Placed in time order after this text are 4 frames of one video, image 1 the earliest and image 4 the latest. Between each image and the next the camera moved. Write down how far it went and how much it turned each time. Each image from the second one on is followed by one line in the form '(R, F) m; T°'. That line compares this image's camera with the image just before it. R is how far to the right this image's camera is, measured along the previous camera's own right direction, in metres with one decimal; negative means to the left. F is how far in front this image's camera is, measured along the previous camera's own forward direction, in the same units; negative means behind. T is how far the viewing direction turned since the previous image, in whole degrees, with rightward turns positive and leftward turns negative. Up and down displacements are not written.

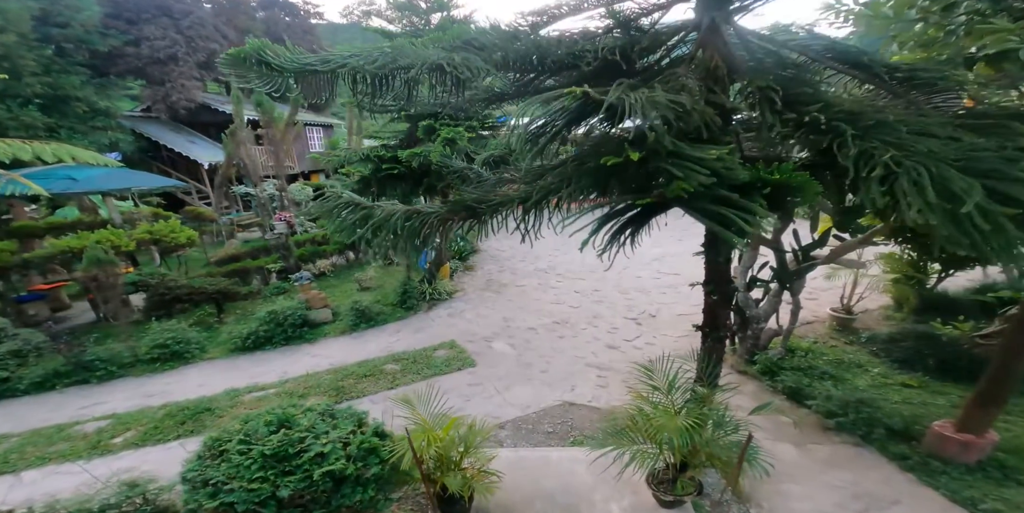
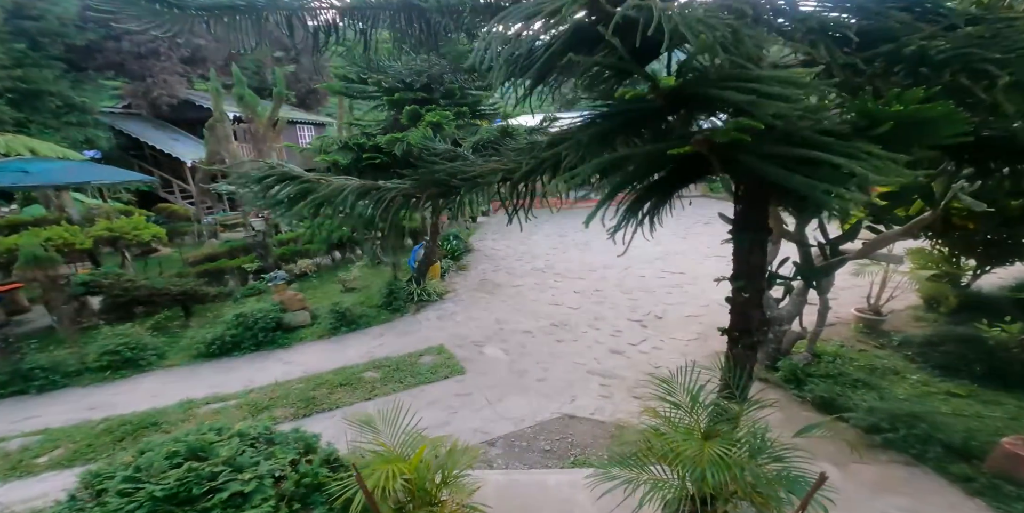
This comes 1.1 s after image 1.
(+0.1, +0.6) m; 0°
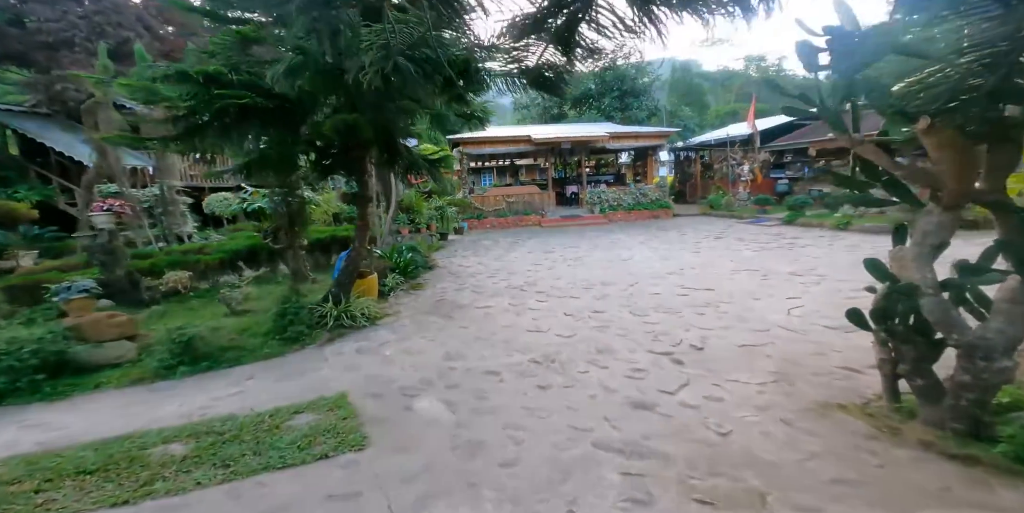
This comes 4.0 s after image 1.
(+0.2, +2.5) m; +2°
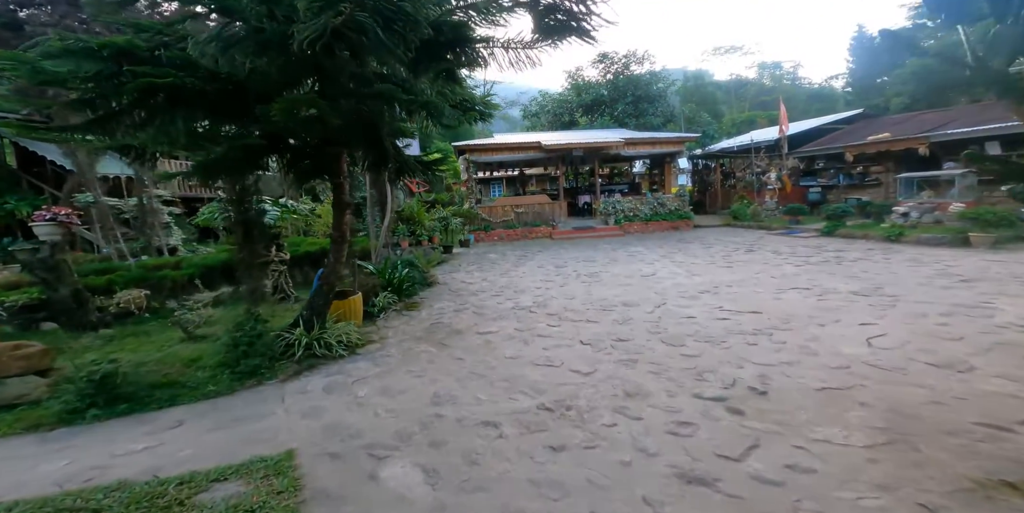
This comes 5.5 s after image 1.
(0.0, +0.9) m; -1°
